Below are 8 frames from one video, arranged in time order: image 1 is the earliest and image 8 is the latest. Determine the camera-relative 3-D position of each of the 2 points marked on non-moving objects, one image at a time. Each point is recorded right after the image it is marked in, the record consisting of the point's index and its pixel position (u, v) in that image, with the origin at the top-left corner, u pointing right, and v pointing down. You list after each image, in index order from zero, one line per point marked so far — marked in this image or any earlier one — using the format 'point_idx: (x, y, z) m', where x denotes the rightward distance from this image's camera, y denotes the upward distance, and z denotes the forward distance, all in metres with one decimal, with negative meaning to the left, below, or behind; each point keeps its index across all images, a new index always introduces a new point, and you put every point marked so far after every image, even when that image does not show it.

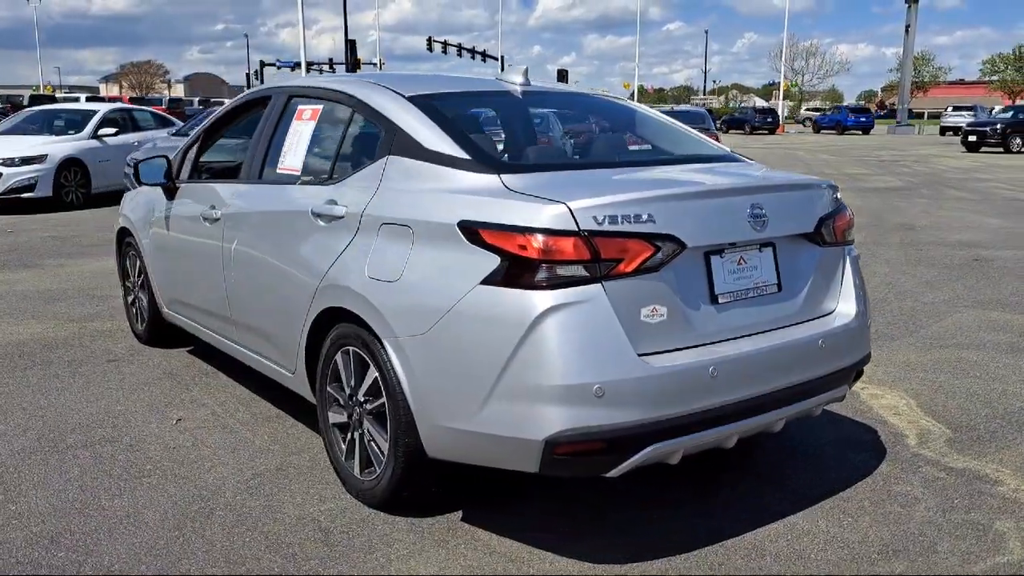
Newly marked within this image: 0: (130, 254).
0: (-2.5, +0.2, +5.9) m
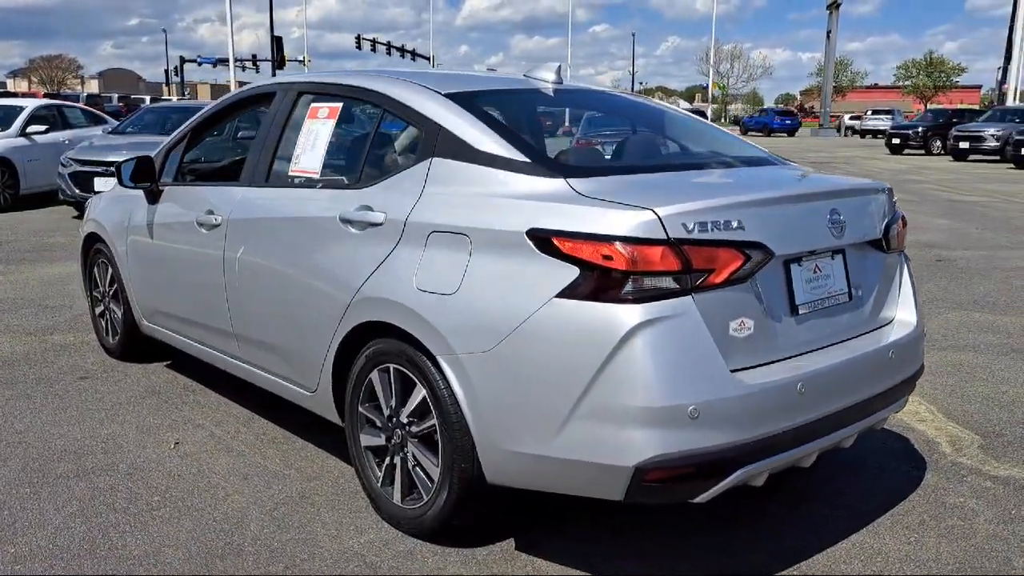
0: (-2.5, +0.2, +5.4) m
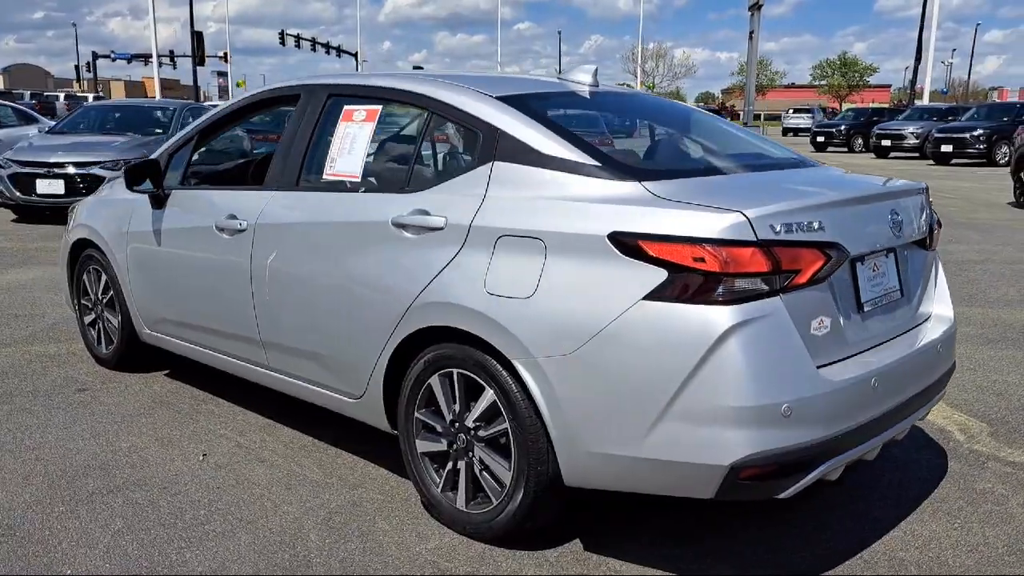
0: (-2.5, +0.1, +5.2) m
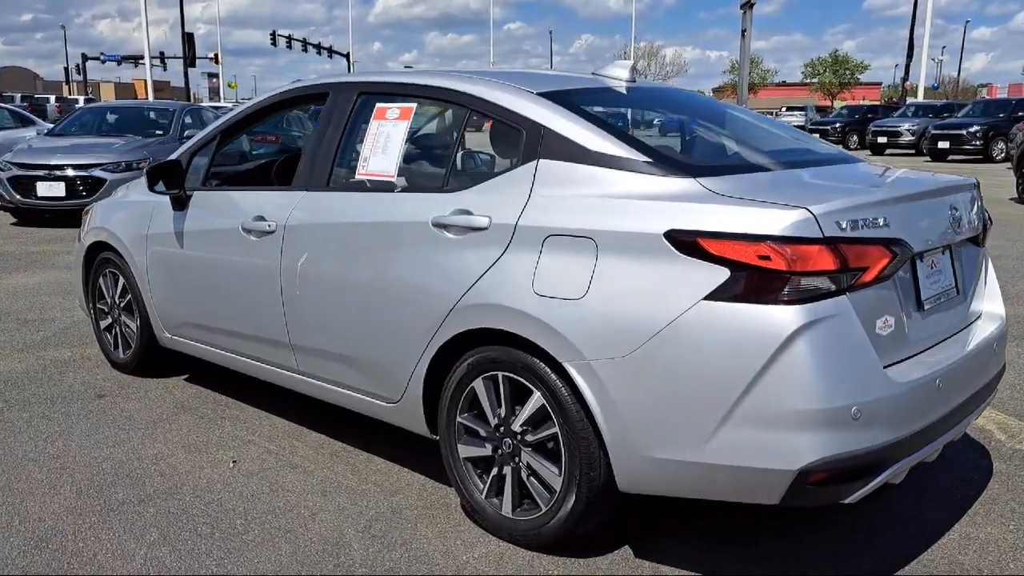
0: (-2.4, +0.1, +5.1) m
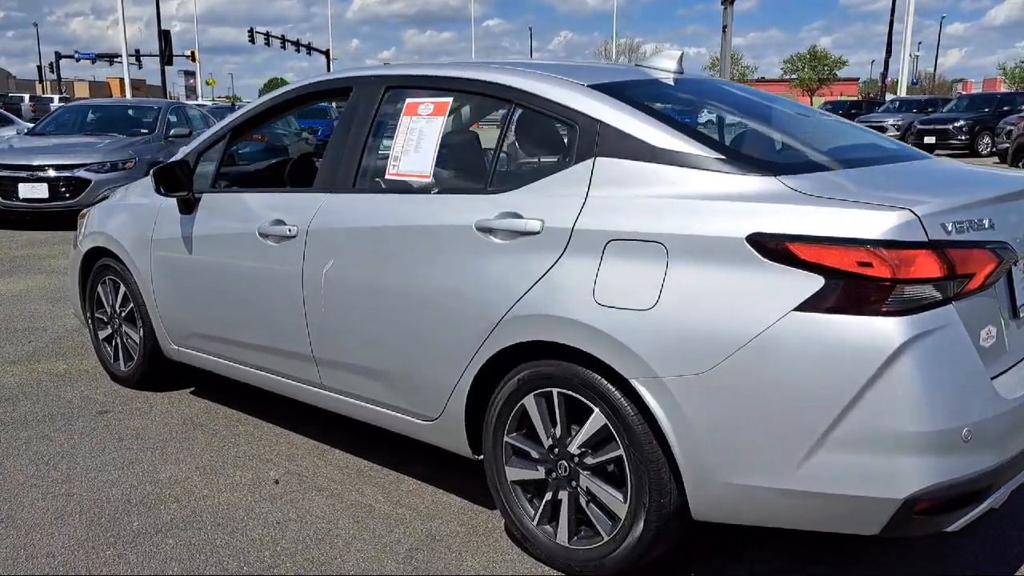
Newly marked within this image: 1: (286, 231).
0: (-2.2, 0.0, +4.8) m
1: (-1.0, +0.2, +3.7) m
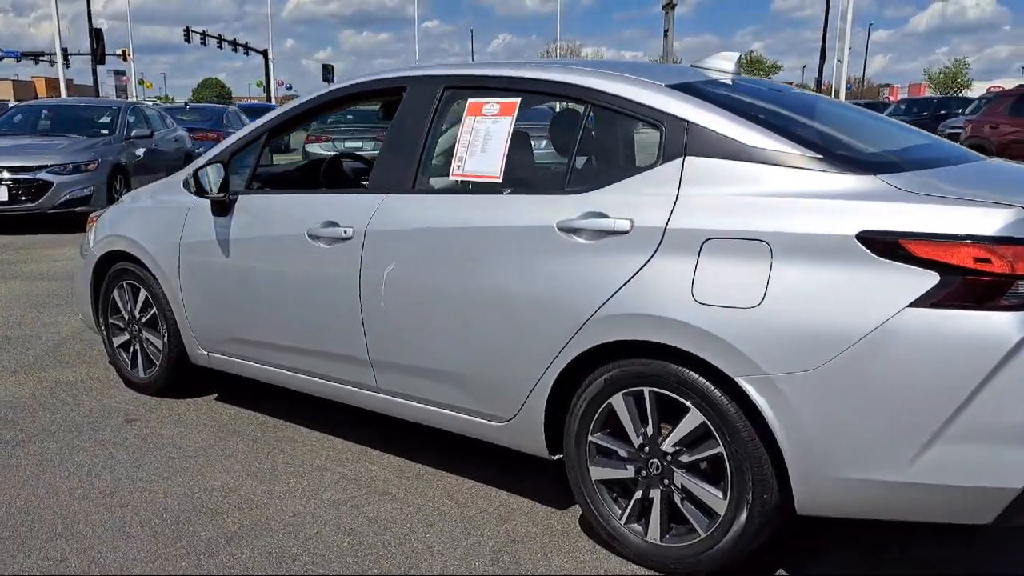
0: (-2.1, 0.0, +4.7) m
1: (-0.7, +0.2, +3.6) m
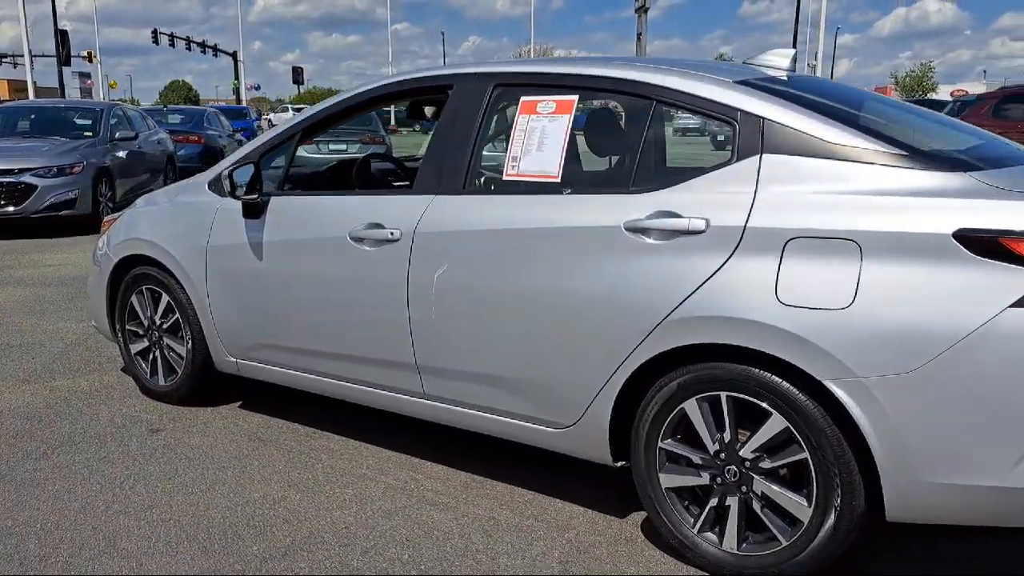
0: (-1.9, 0.0, +4.5) m
1: (-0.5, +0.2, +3.5) m
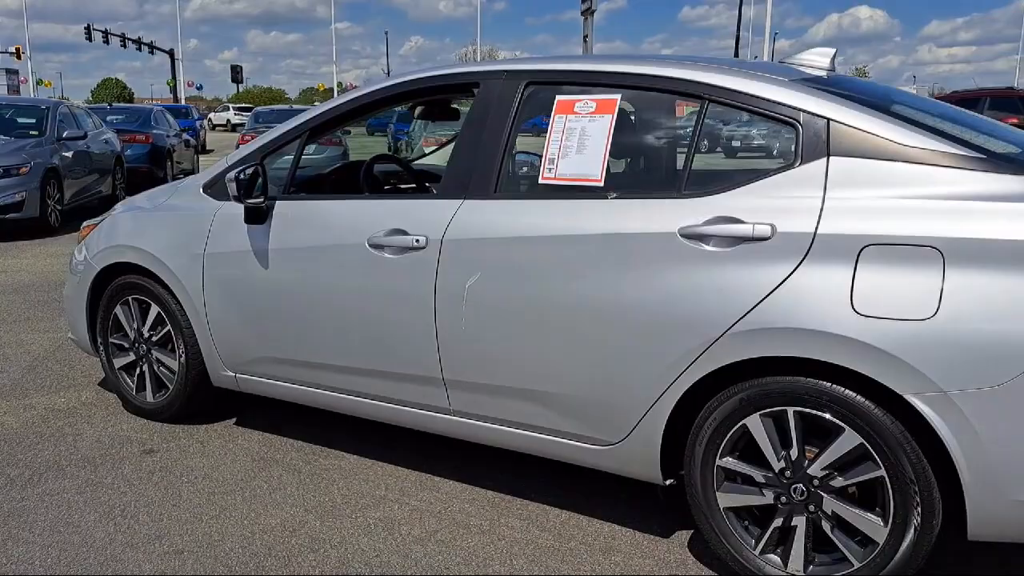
0: (-1.8, -0.1, +4.2) m
1: (-0.4, +0.2, +3.3) m
